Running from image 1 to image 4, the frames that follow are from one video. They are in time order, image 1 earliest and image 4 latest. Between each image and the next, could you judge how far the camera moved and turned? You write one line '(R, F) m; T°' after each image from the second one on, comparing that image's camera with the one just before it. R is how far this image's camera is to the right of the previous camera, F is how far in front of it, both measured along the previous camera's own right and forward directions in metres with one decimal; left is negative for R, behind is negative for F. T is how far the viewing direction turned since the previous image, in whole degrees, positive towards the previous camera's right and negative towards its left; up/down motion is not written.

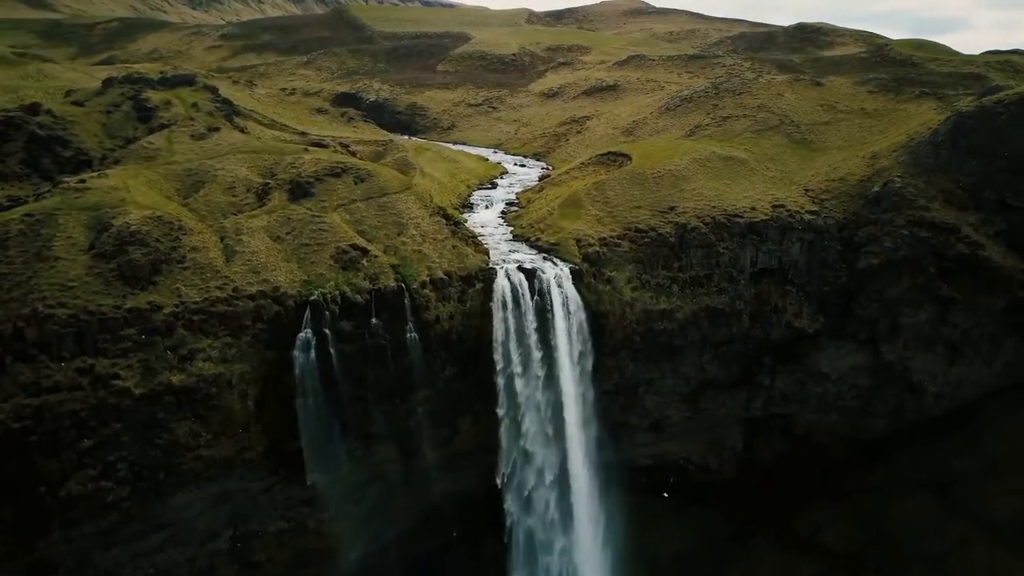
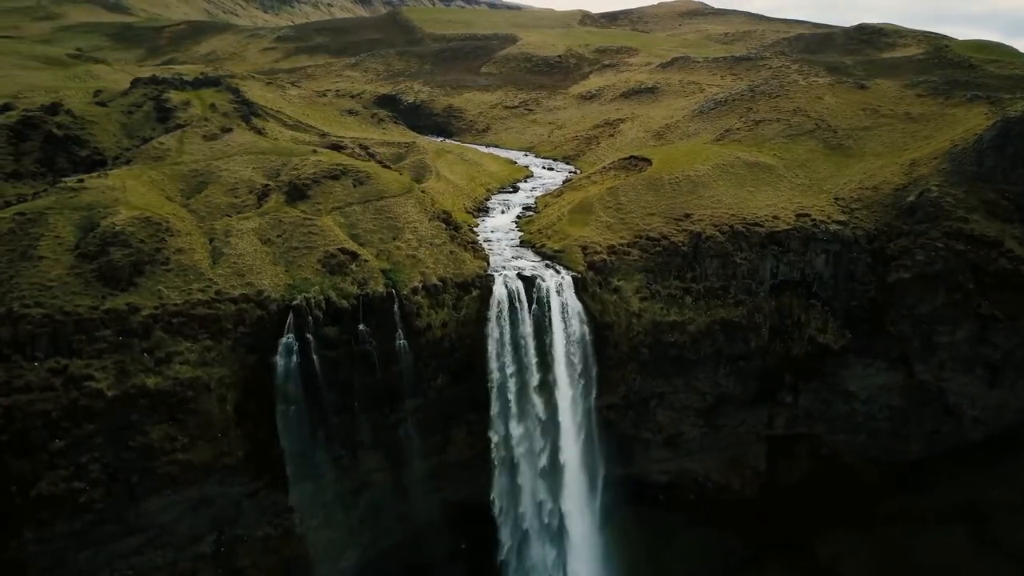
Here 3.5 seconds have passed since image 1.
(+2.4, +1.2) m; -4°
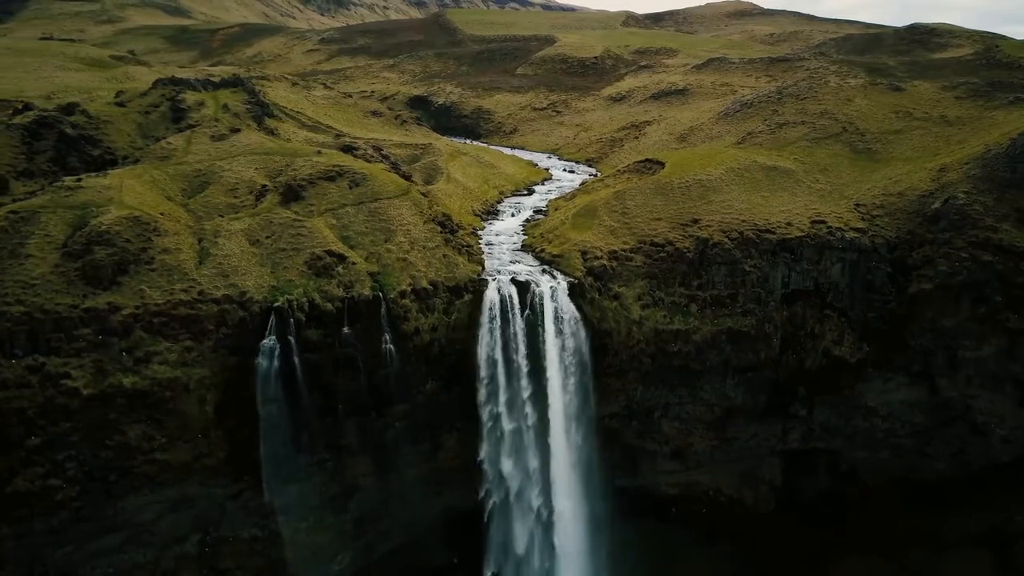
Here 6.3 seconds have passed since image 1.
(+2.2, +0.7) m; -3°
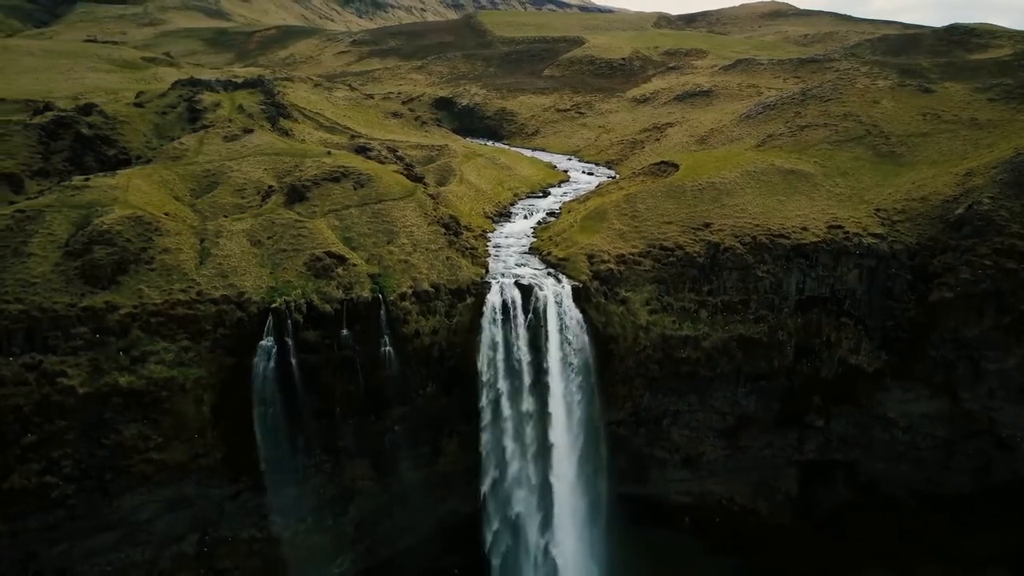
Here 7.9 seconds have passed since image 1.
(+1.2, +0.5) m; -2°
